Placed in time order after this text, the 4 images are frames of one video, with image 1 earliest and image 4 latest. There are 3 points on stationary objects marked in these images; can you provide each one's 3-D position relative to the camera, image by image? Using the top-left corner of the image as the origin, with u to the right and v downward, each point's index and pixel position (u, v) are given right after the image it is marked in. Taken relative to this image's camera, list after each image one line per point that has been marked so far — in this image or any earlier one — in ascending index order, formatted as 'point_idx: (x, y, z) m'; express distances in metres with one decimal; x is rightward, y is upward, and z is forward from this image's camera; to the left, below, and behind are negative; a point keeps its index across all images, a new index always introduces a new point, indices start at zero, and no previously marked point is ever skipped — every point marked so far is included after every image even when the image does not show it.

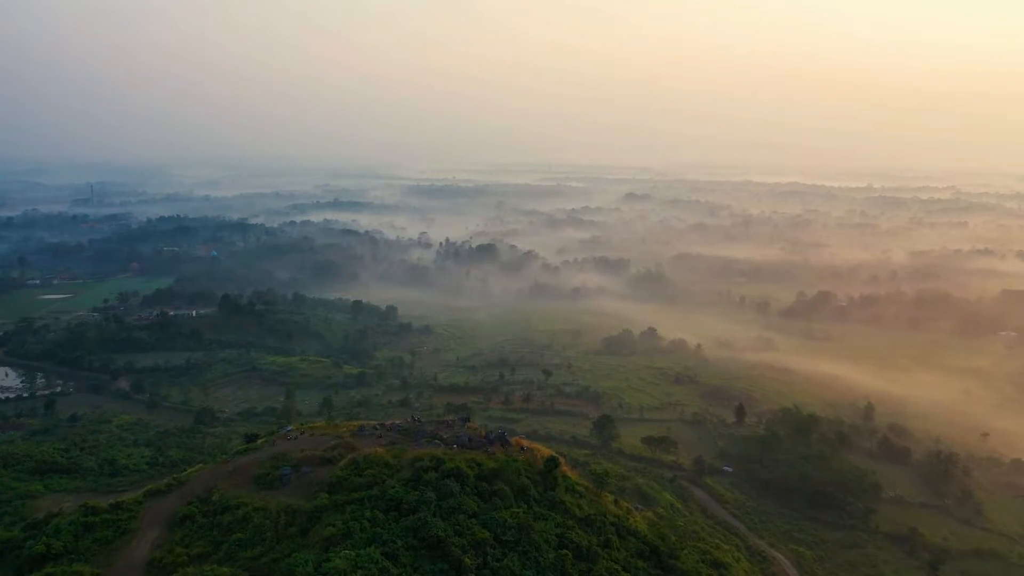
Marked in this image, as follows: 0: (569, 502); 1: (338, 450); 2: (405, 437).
0: (+1.5, -5.8, +17.1) m
1: (-5.2, -4.8, +18.9) m
2: (-3.3, -4.7, +19.9) m
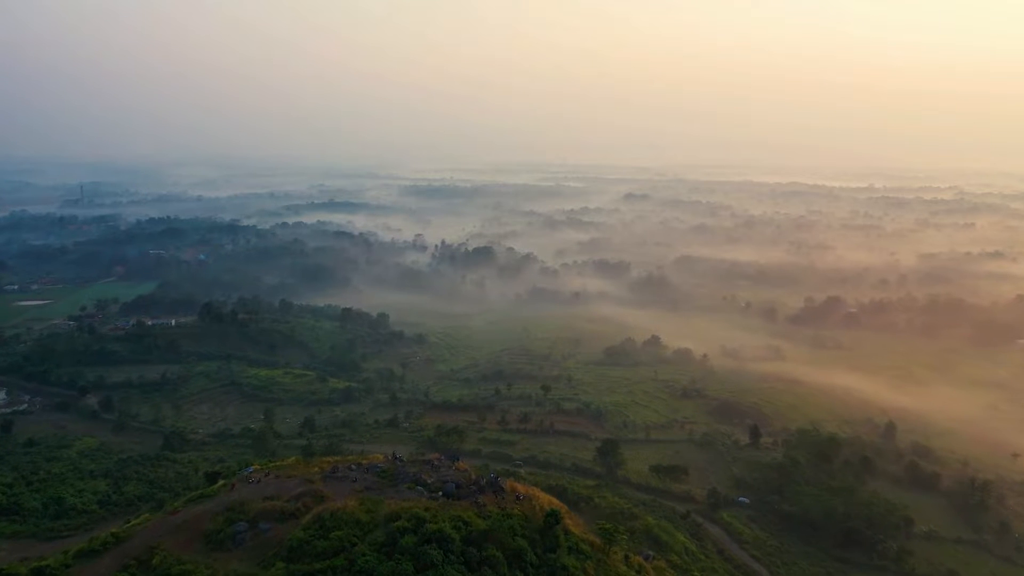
0: (+1.4, -6.4, +14.6) m
1: (-5.4, -5.4, +16.2) m
2: (-3.5, -5.3, +17.3) m
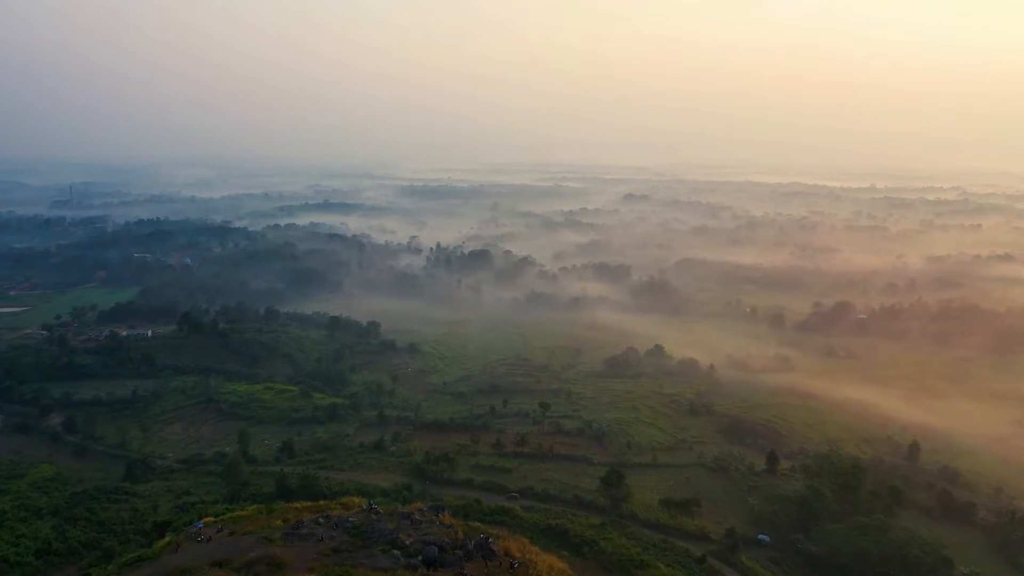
0: (+1.2, -7.0, +12.0) m
1: (-5.5, -6.1, +13.6) m
2: (-3.7, -5.9, +14.7) m
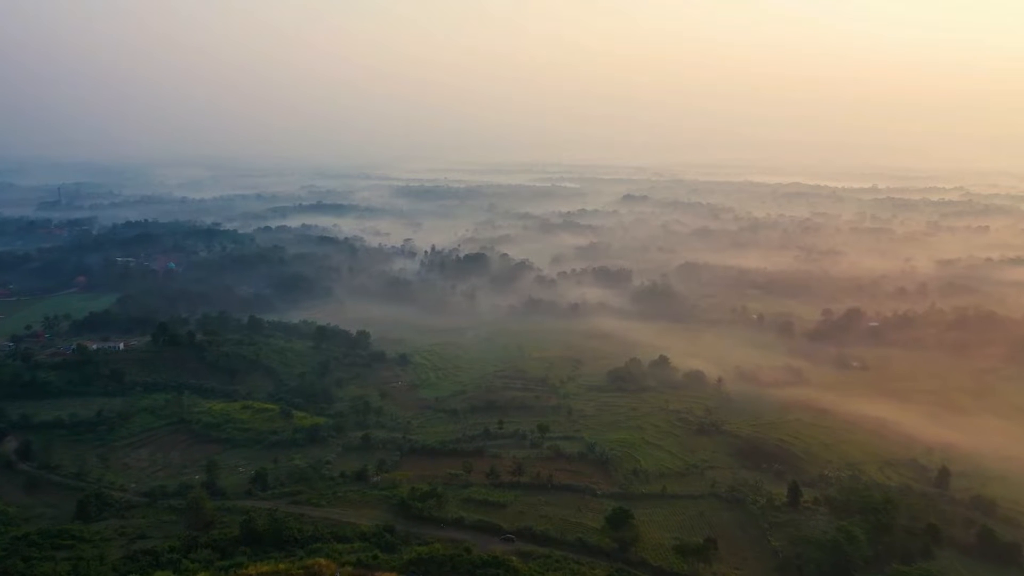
0: (+1.1, -7.6, +9.2) m
1: (-5.7, -6.7, +10.9) m
2: (-3.8, -6.5, +12.0) m
